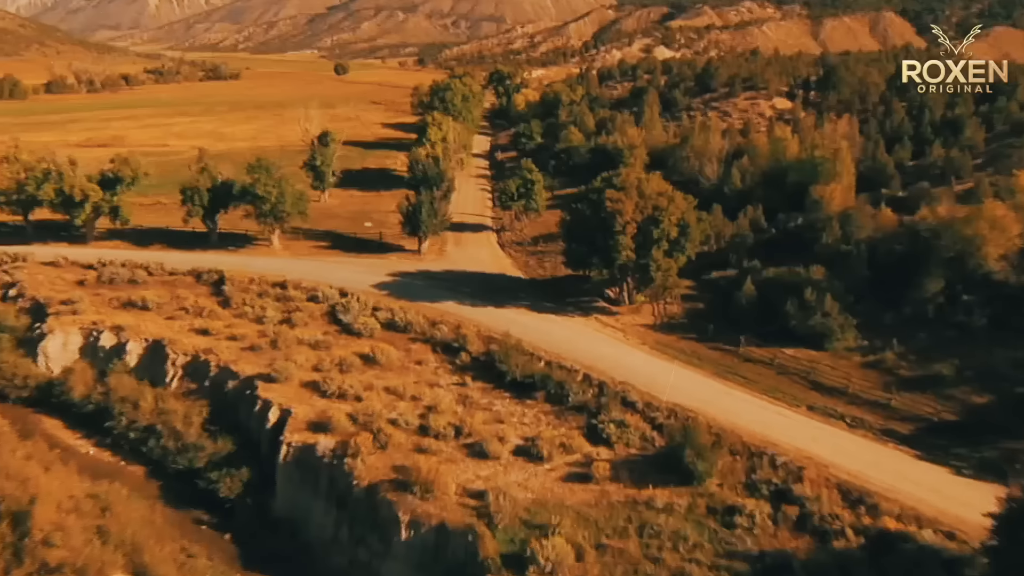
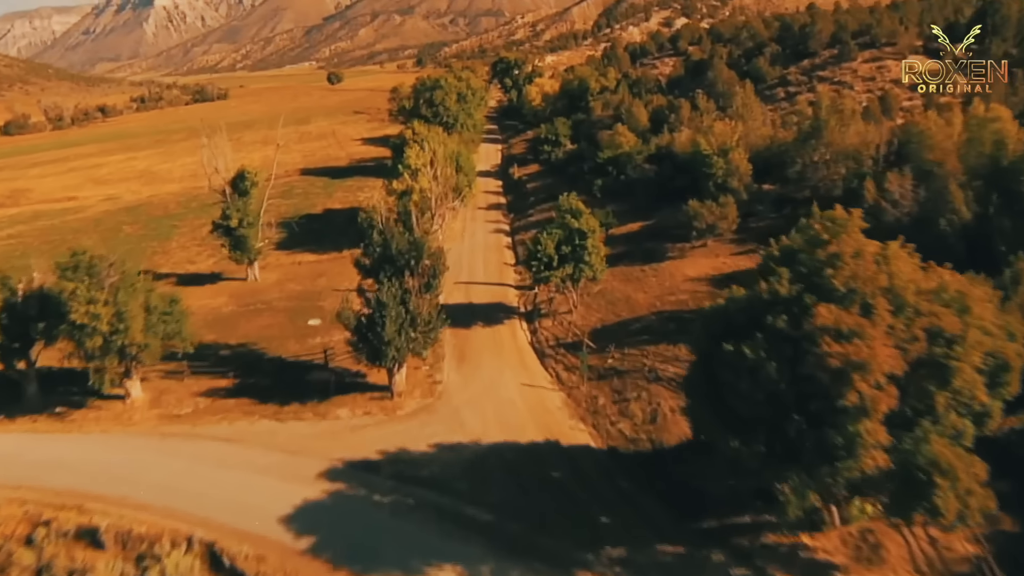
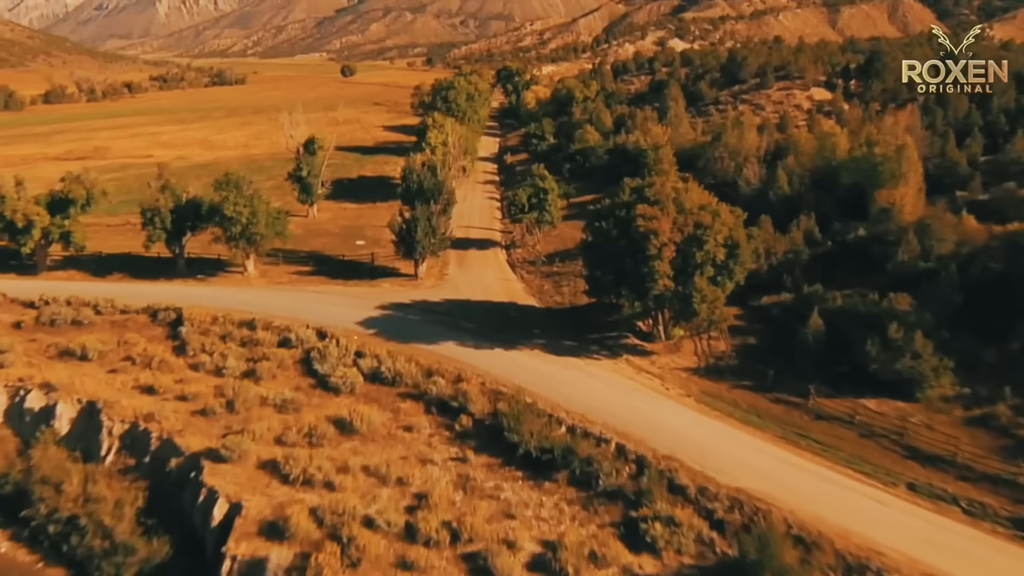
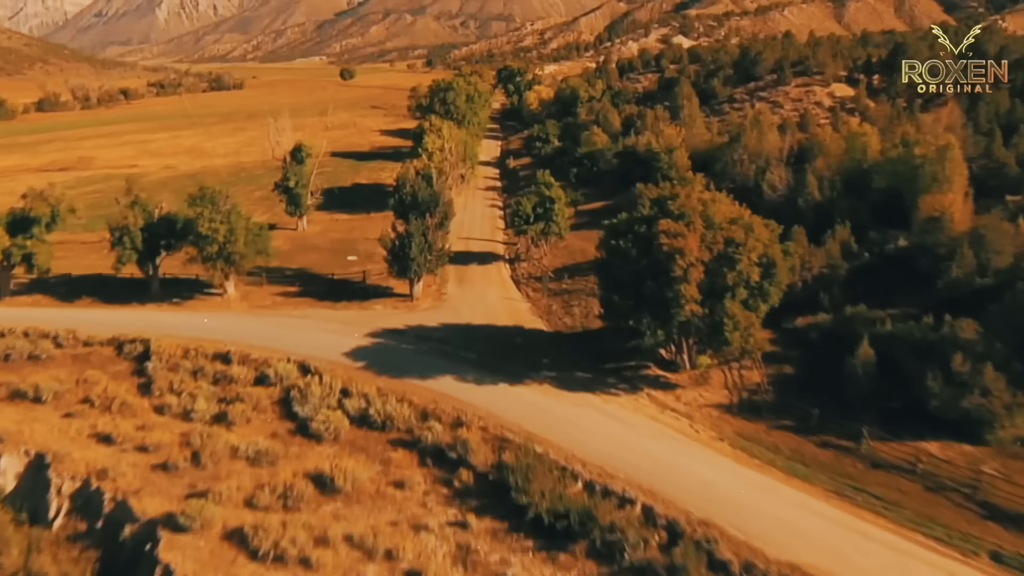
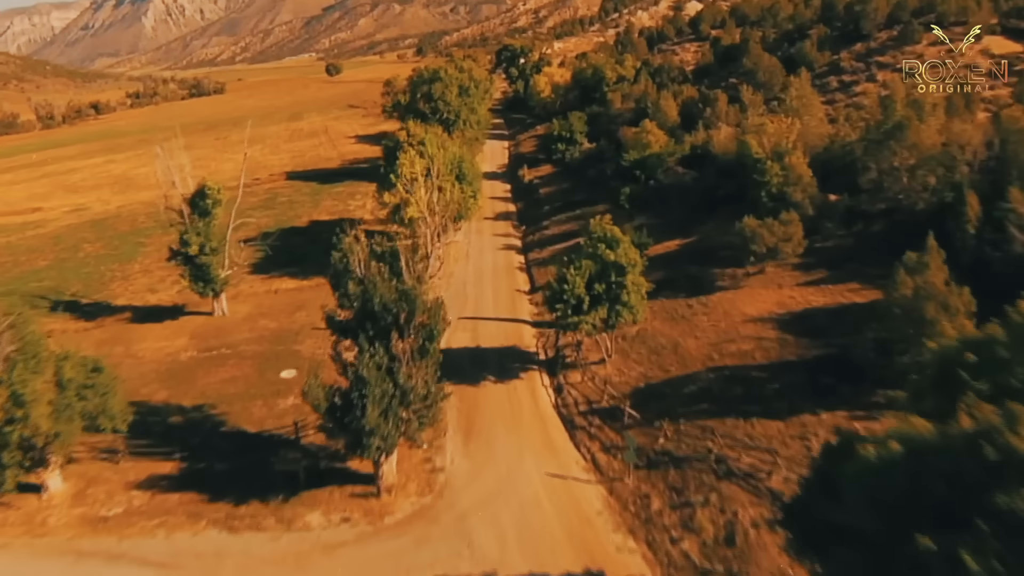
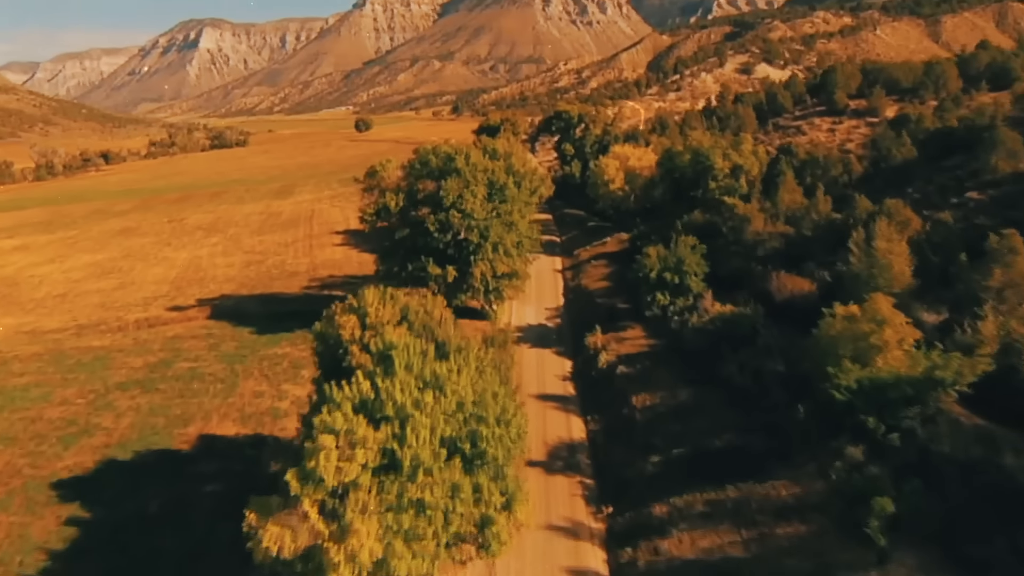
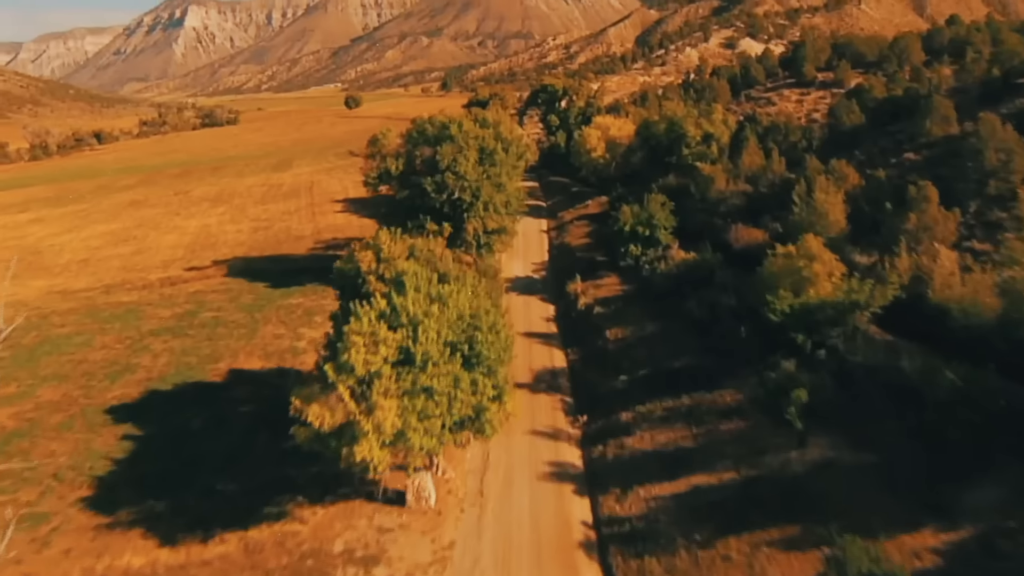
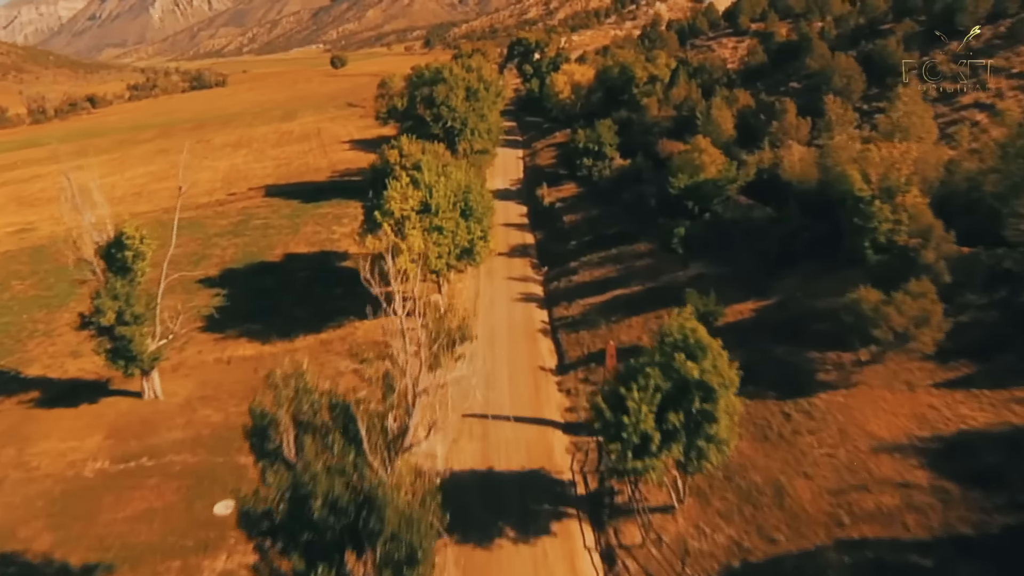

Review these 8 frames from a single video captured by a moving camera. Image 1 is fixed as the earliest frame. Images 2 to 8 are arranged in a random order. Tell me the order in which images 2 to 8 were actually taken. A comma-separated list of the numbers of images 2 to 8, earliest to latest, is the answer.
3, 4, 2, 5, 8, 7, 6
